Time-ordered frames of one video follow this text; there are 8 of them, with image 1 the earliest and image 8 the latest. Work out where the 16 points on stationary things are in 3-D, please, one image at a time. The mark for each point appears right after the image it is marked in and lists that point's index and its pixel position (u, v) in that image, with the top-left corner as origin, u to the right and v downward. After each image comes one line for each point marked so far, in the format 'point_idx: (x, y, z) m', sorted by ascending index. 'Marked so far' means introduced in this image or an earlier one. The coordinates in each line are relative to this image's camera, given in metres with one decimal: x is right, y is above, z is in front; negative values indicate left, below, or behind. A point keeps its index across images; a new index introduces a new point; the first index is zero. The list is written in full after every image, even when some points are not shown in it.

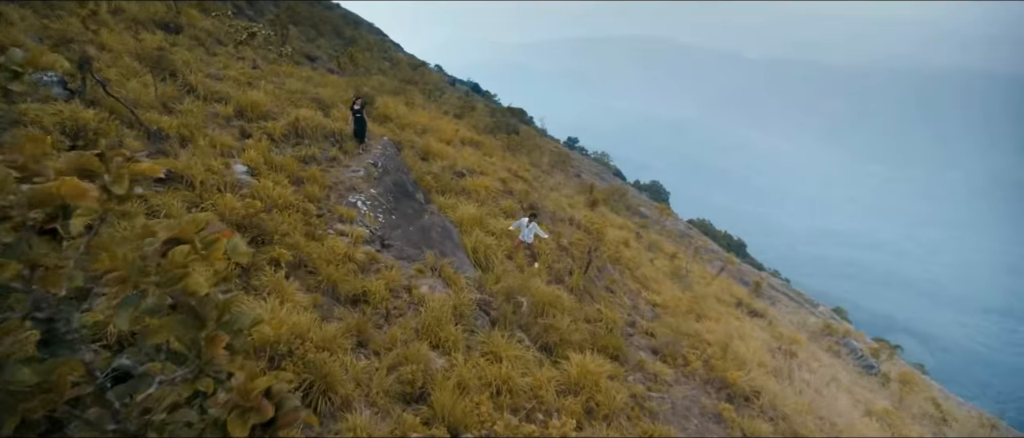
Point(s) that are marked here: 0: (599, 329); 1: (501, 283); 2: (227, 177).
0: (+1.8, -2.3, +12.5) m
1: (-0.2, -1.2, +11.6) m
2: (-4.3, +0.6, +9.0) m
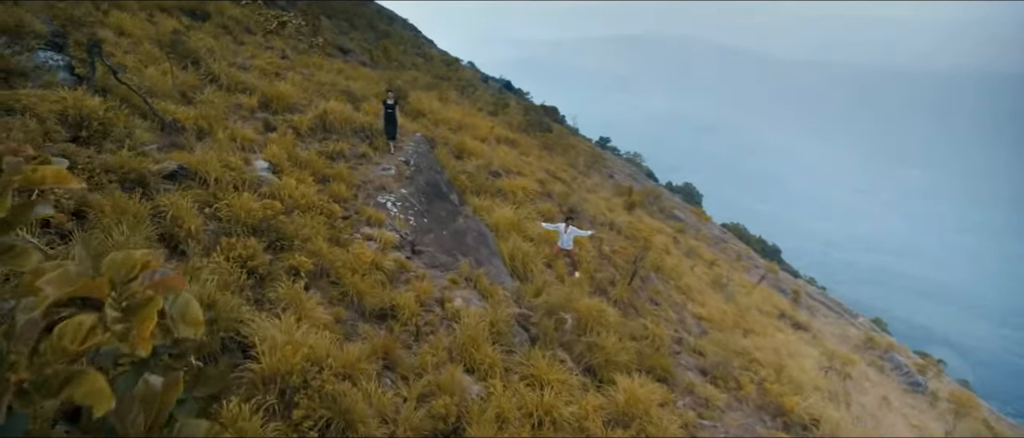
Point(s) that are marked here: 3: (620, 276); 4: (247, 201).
0: (+2.5, -2.4, +11.4) m
1: (+0.5, -1.4, +10.7) m
2: (-3.6, +0.6, +8.2) m
3: (+2.4, -1.3, +13.7) m
4: (-3.3, +0.2, +7.5) m
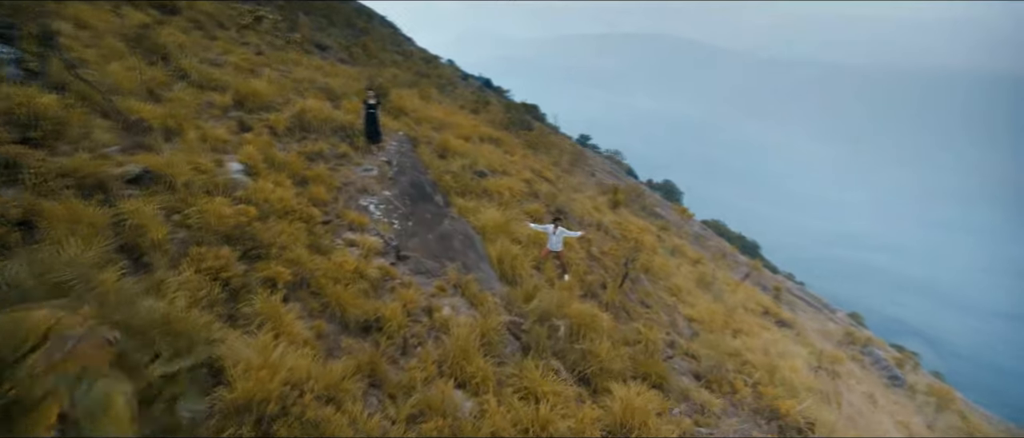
0: (+2.3, -2.4, +11.1) m
1: (+0.4, -1.4, +10.2) m
2: (-3.7, +0.5, +7.7) m
3: (+2.1, -1.3, +13.3) m
4: (-3.4, +0.2, +7.0) m
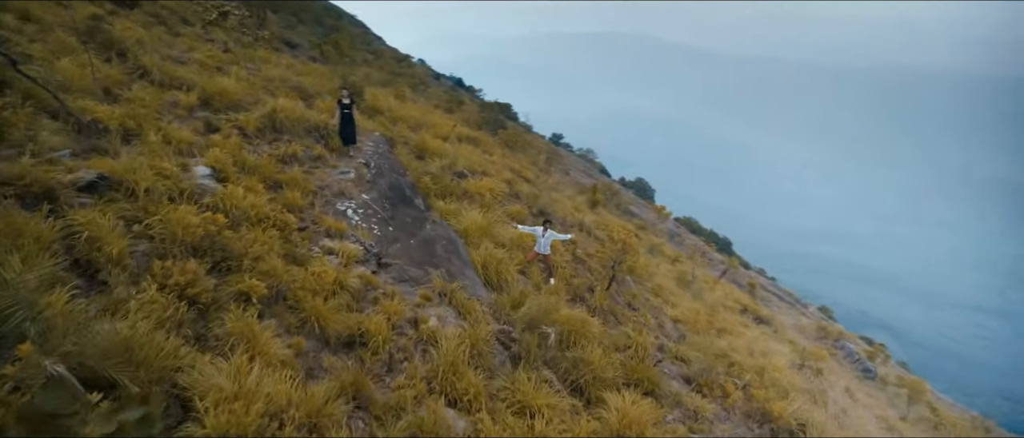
0: (+2.1, -2.5, +10.7) m
1: (+0.2, -1.4, +9.8) m
2: (-3.8, +0.4, +7.1) m
3: (+1.8, -1.3, +13.0) m
4: (-3.5, +0.1, +6.4) m
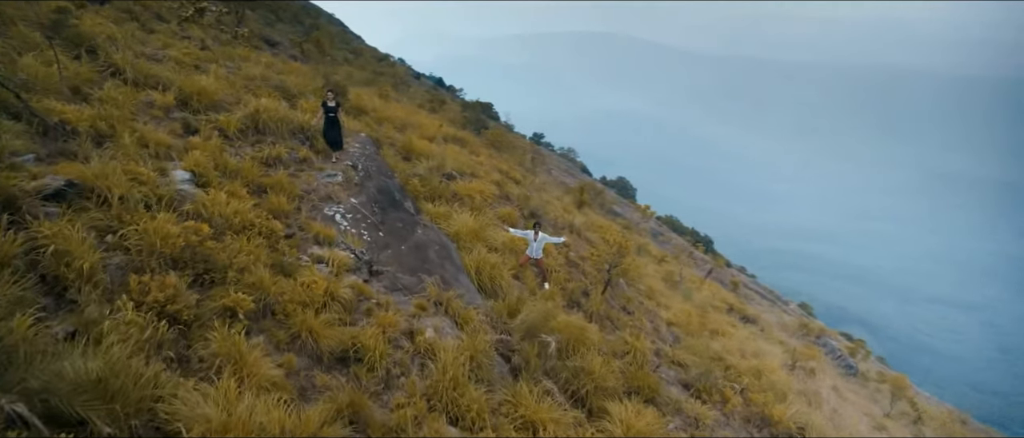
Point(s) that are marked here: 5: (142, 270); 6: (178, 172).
0: (+2.0, -2.5, +10.4) m
1: (+0.1, -1.5, +9.4) m
2: (-3.8, +0.3, +6.6) m
3: (+1.7, -1.4, +12.7) m
4: (-3.4, 0.0, +5.9) m
5: (-3.3, -0.5, +5.4) m
6: (-4.0, +0.6, +7.3) m
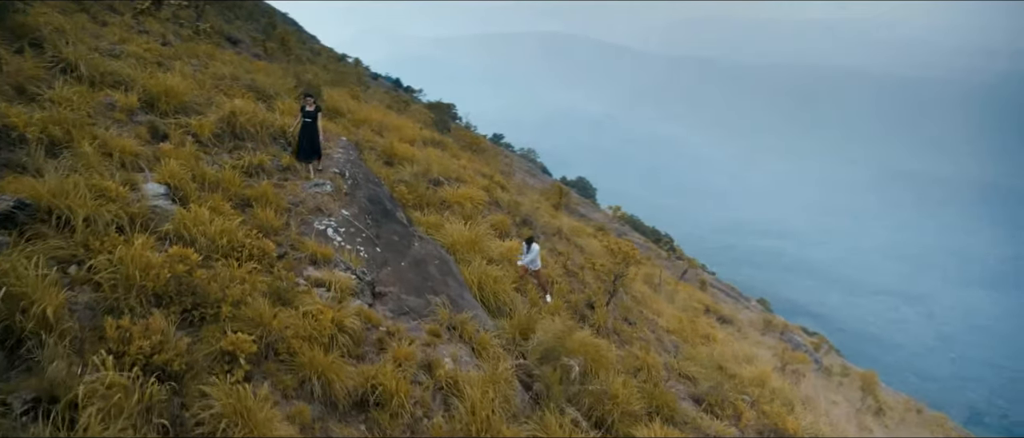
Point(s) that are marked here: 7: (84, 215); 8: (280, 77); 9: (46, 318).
0: (+2.1, -2.6, +9.8) m
1: (+0.3, -1.7, +8.6) m
2: (-3.4, +0.1, +5.5) m
3: (+1.6, -1.5, +12.0) m
4: (-3.0, -0.2, +4.9) m
5: (-2.9, -0.7, +4.4) m
6: (-3.7, +0.3, +6.2) m
7: (-3.6, 0.0, +5.1) m
8: (-5.3, +3.2, +13.9) m
9: (-3.1, -0.6, +4.0) m
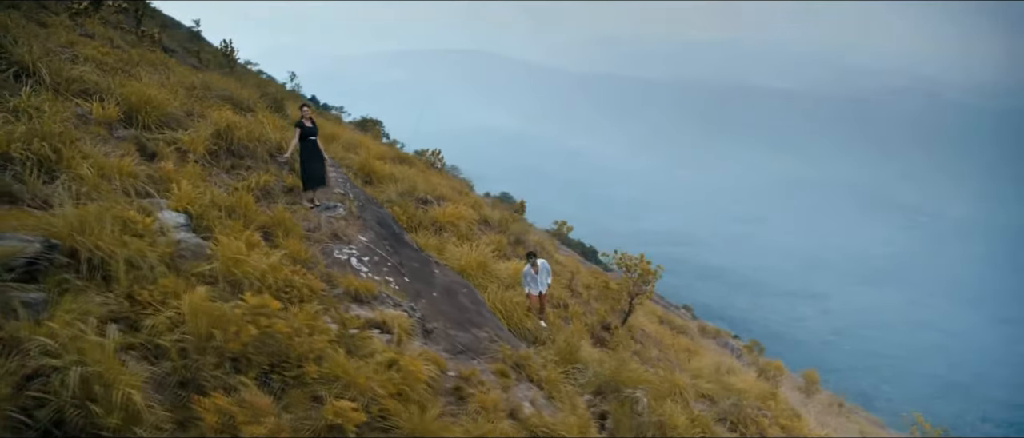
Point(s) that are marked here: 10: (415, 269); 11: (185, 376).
0: (+2.6, -2.9, +9.2) m
1: (+0.9, -1.9, +7.9) m
2: (-2.5, -0.1, +4.3) m
3: (+1.7, -1.8, +11.3) m
4: (-1.9, -0.5, +3.7) m
5: (-1.7, -0.9, +3.3) m
6: (-2.8, 0.0, +5.0) m
7: (-2.5, -0.2, +3.8) m
8: (-5.5, +2.7, +12.4) m
9: (-1.9, -0.9, +2.8) m
10: (-1.2, -0.6, +8.0) m
11: (-1.8, -0.8, +3.3) m
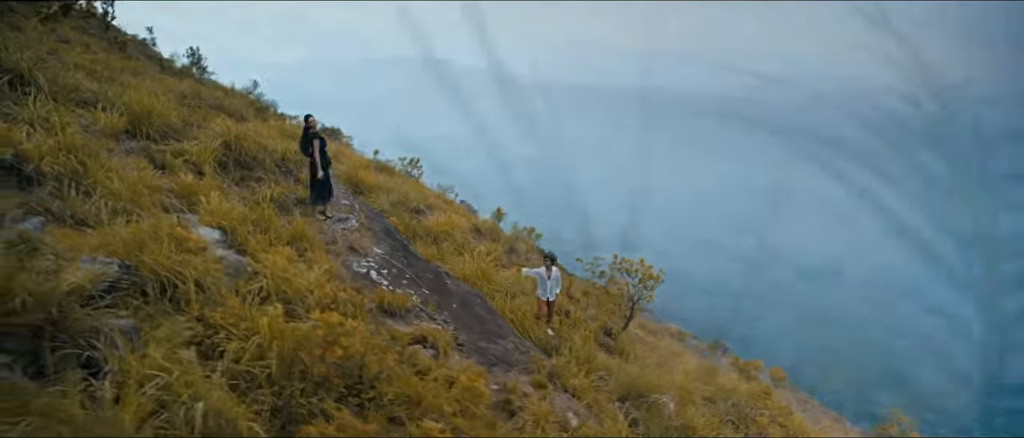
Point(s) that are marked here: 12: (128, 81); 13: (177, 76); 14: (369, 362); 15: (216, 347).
0: (+2.8, -2.9, +9.2) m
1: (+1.2, -2.0, +7.8) m
2: (-2.0, -0.3, +4.0) m
3: (+1.8, -1.9, +11.3) m
4: (-1.4, -0.6, +3.5) m
5: (-1.1, -1.0, +3.0) m
6: (-2.4, -0.1, +4.7) m
7: (-2.0, -0.3, +3.6) m
8: (-5.7, +2.4, +11.9) m
9: (-1.2, -0.9, +2.6) m
10: (-1.0, -0.8, +7.8) m
11: (-1.2, -0.9, +3.1) m
12: (-5.1, +1.8, +8.0) m
13: (-8.4, +3.6, +15.3) m
14: (-0.9, -0.9, +3.7) m
15: (-1.6, -0.7, +3.2) m
